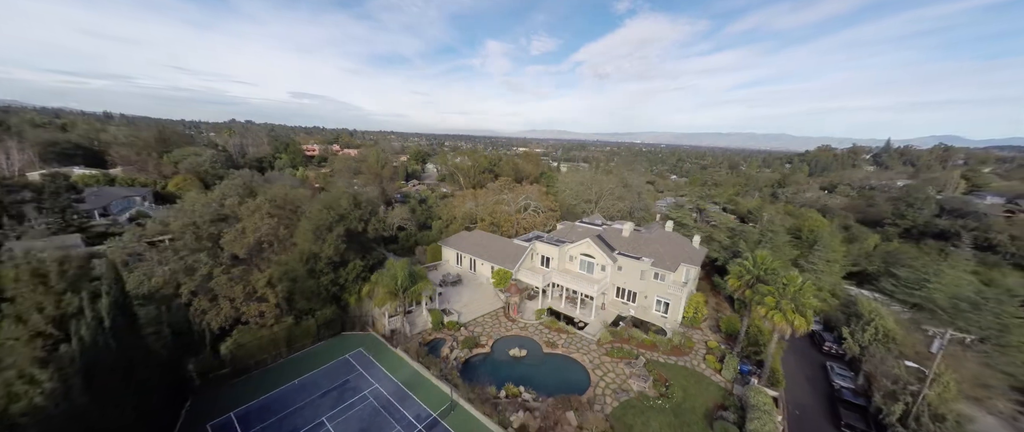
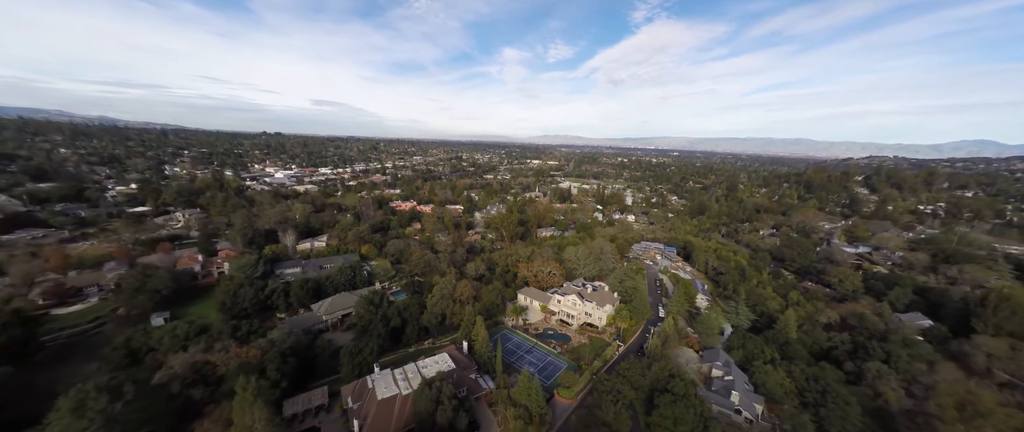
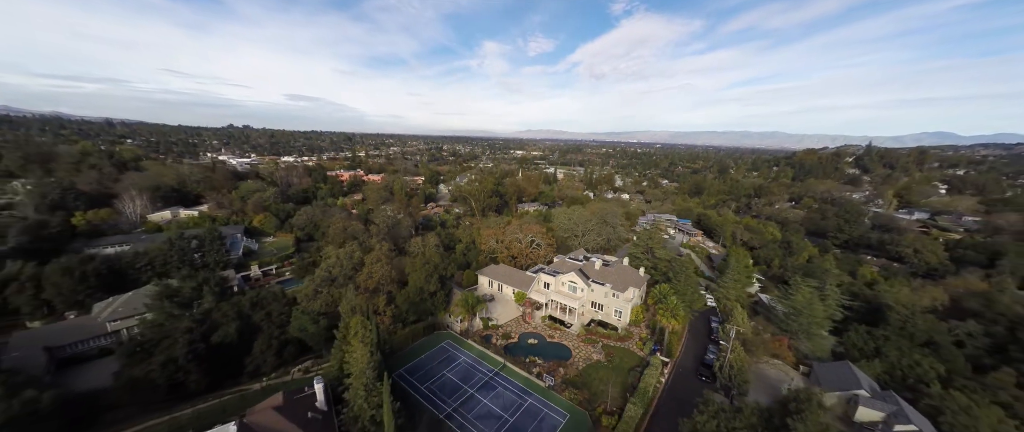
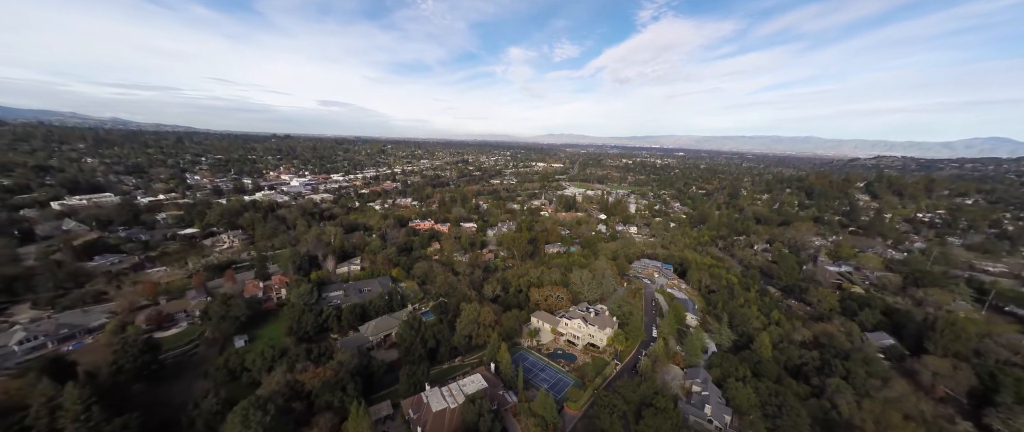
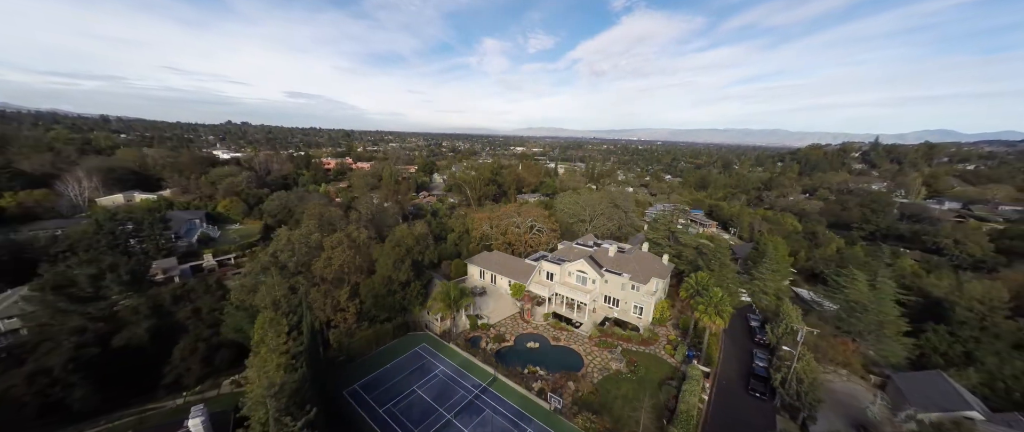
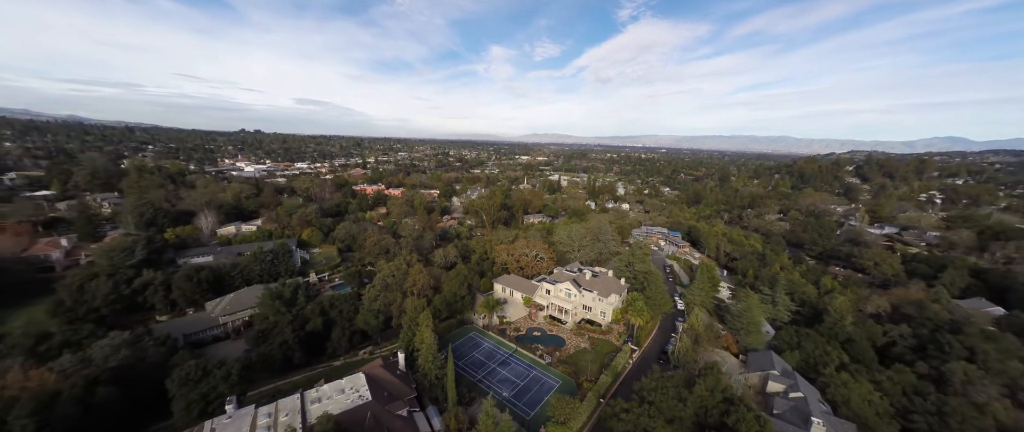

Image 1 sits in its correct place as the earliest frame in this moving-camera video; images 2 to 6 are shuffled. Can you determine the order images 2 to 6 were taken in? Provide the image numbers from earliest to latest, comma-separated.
5, 3, 6, 2, 4
